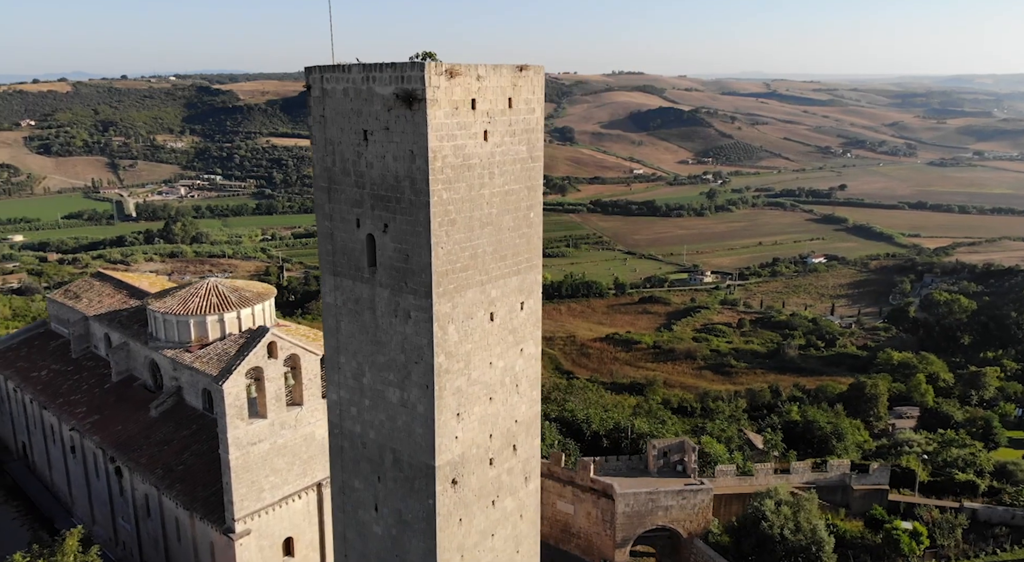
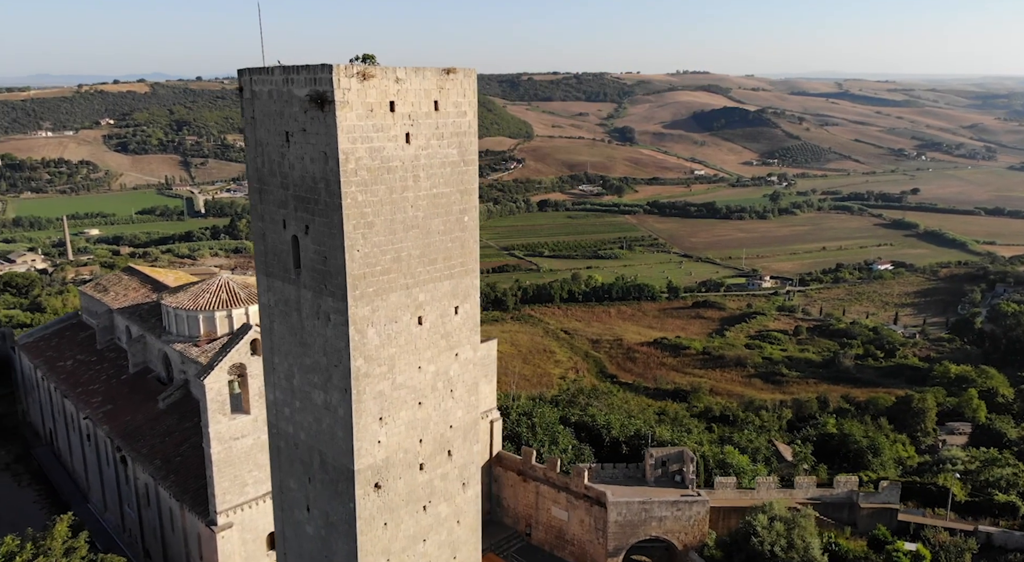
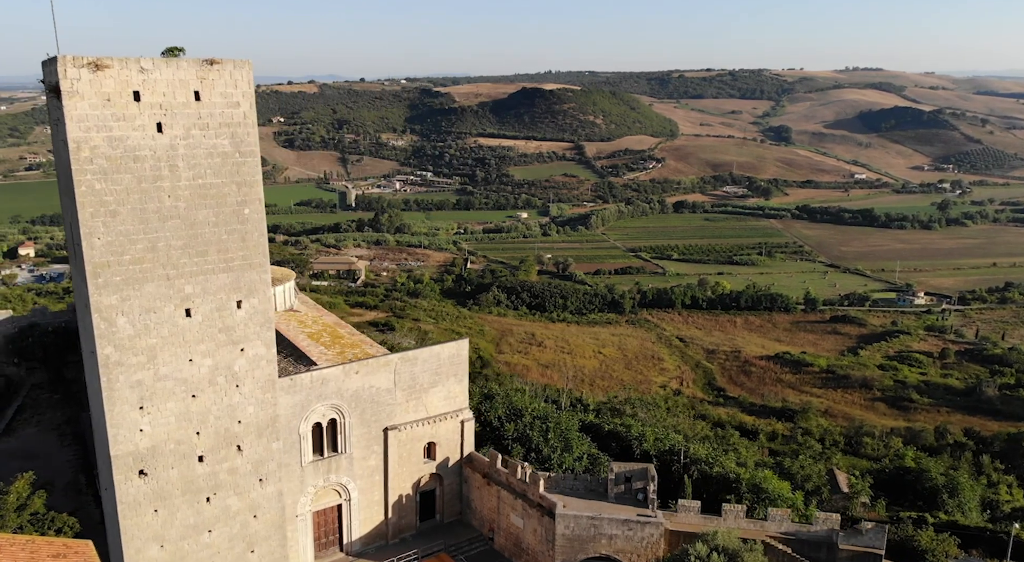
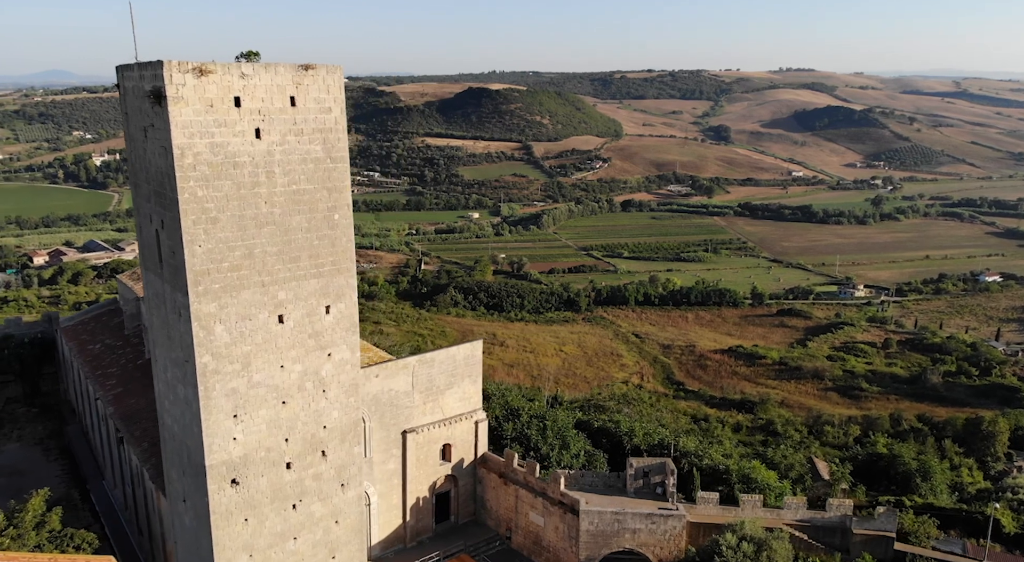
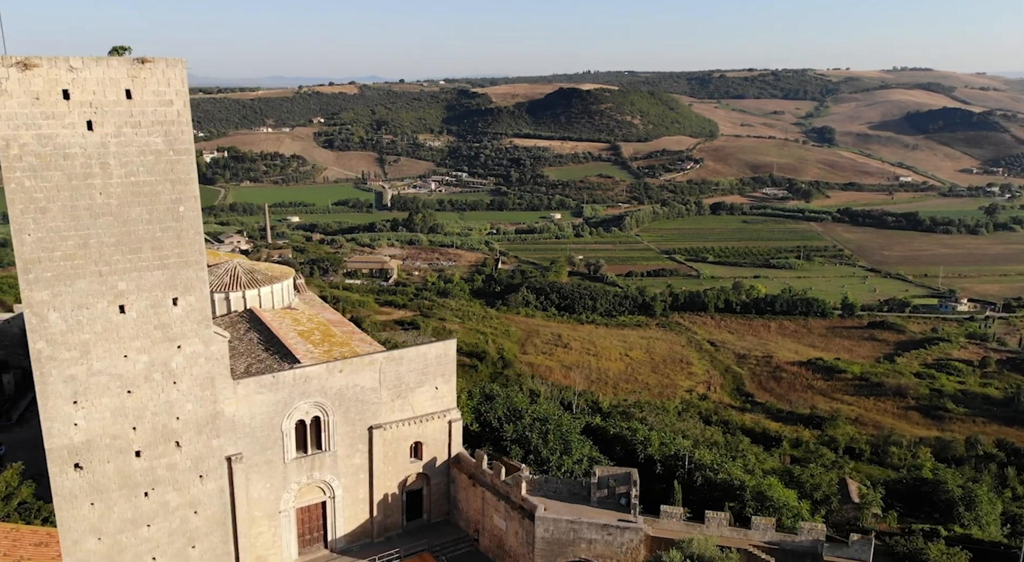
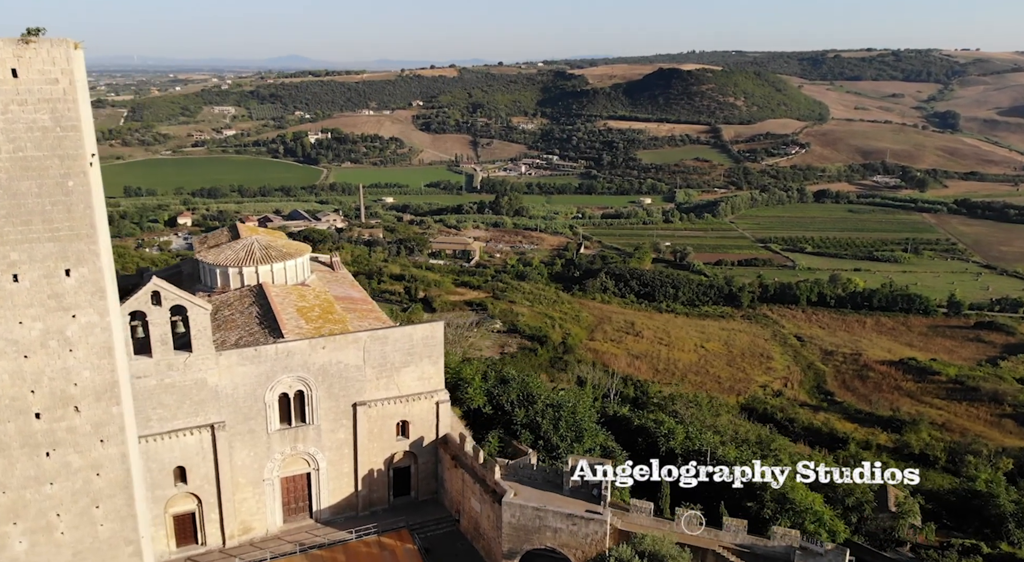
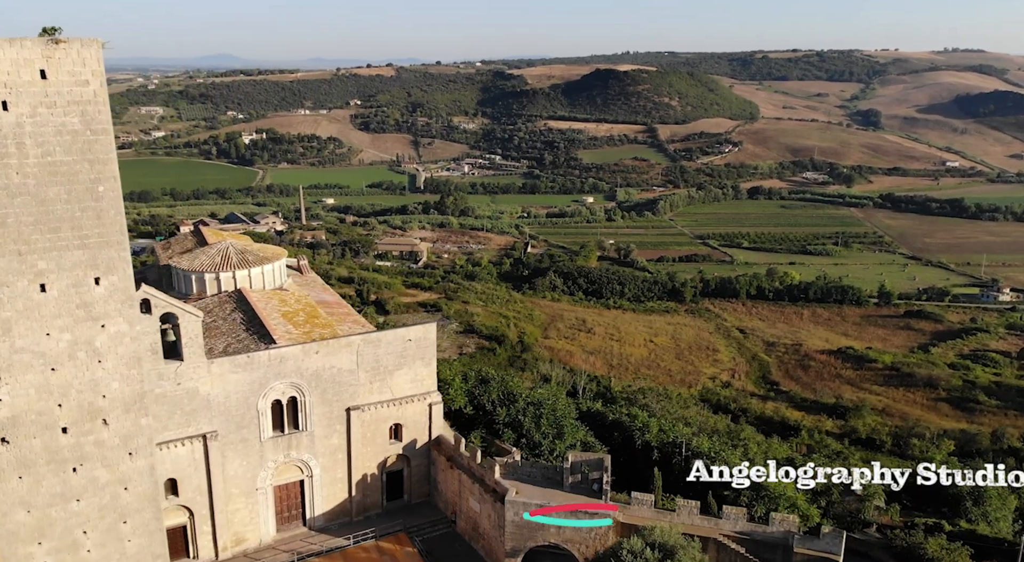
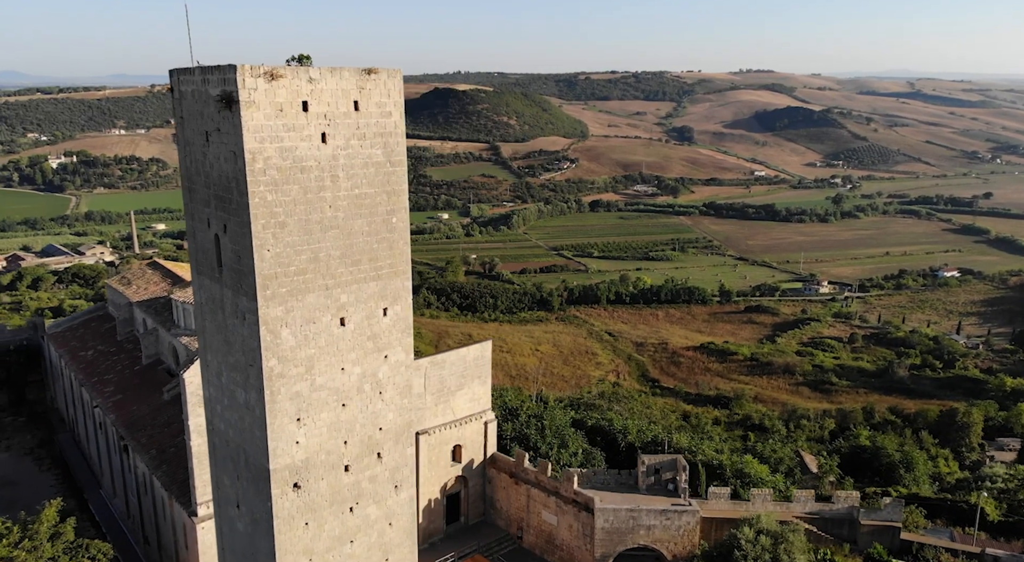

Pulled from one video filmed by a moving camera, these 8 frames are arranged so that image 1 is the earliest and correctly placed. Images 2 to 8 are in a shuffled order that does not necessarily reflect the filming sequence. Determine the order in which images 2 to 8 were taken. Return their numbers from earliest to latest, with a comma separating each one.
2, 8, 4, 3, 5, 7, 6
